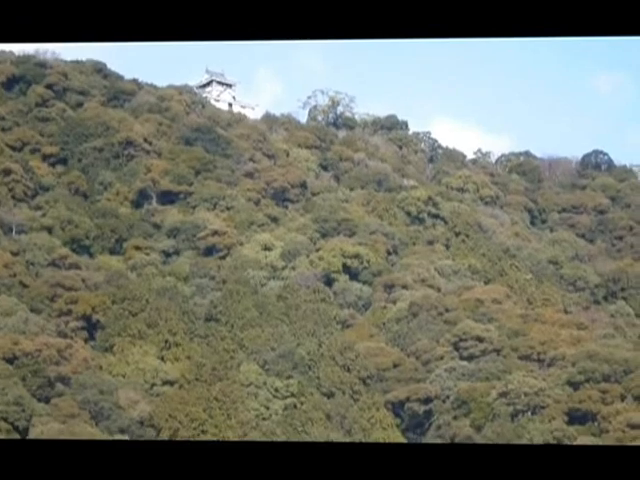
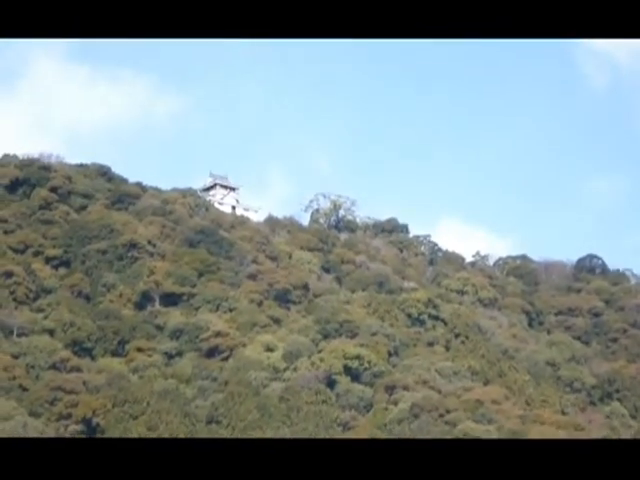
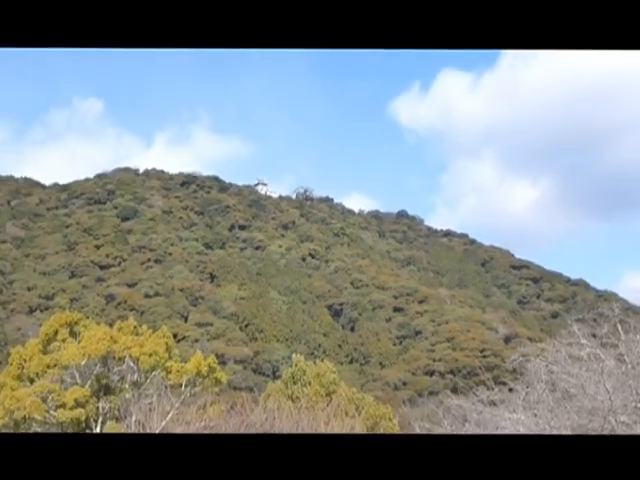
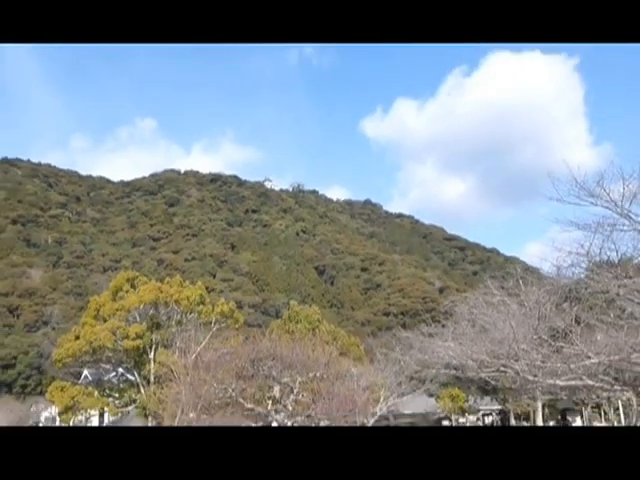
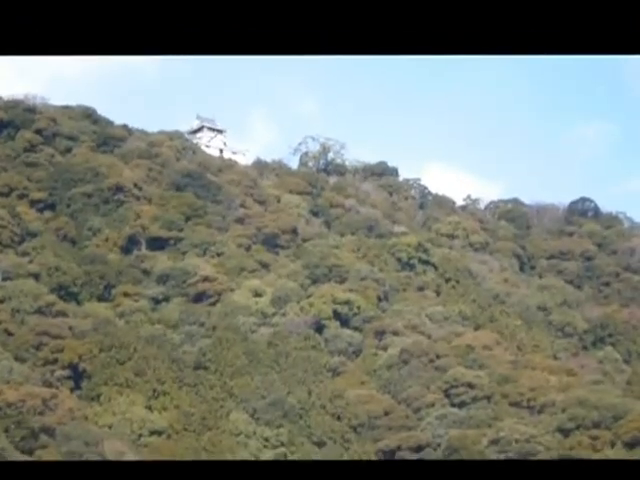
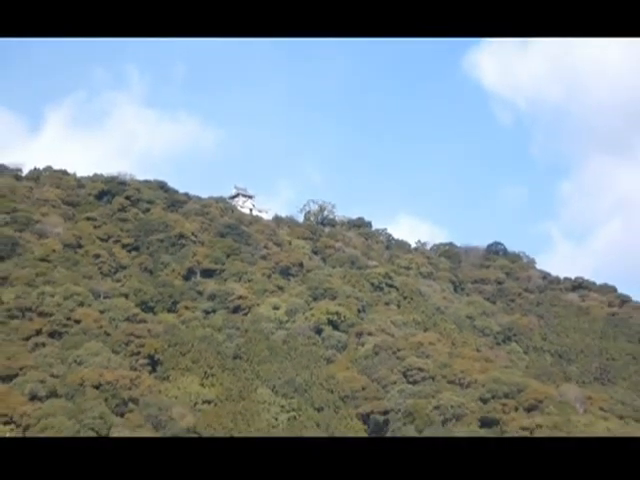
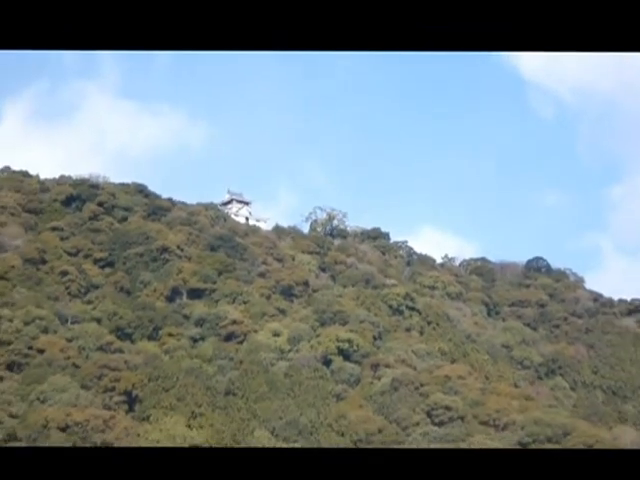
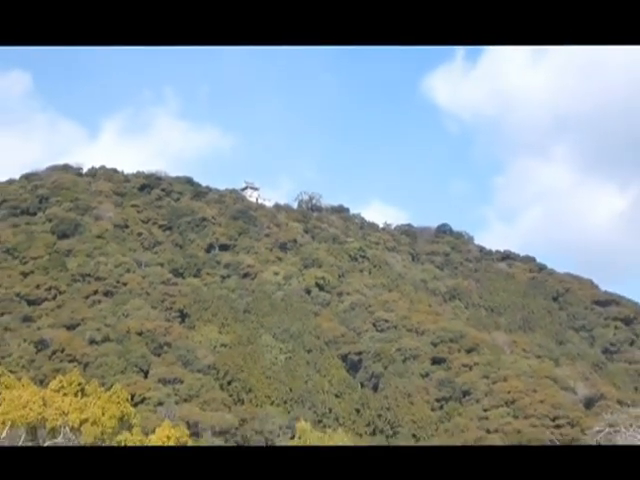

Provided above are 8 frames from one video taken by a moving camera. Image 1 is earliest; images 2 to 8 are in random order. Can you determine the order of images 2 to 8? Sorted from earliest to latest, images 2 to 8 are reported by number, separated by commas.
5, 2, 7, 6, 8, 3, 4
